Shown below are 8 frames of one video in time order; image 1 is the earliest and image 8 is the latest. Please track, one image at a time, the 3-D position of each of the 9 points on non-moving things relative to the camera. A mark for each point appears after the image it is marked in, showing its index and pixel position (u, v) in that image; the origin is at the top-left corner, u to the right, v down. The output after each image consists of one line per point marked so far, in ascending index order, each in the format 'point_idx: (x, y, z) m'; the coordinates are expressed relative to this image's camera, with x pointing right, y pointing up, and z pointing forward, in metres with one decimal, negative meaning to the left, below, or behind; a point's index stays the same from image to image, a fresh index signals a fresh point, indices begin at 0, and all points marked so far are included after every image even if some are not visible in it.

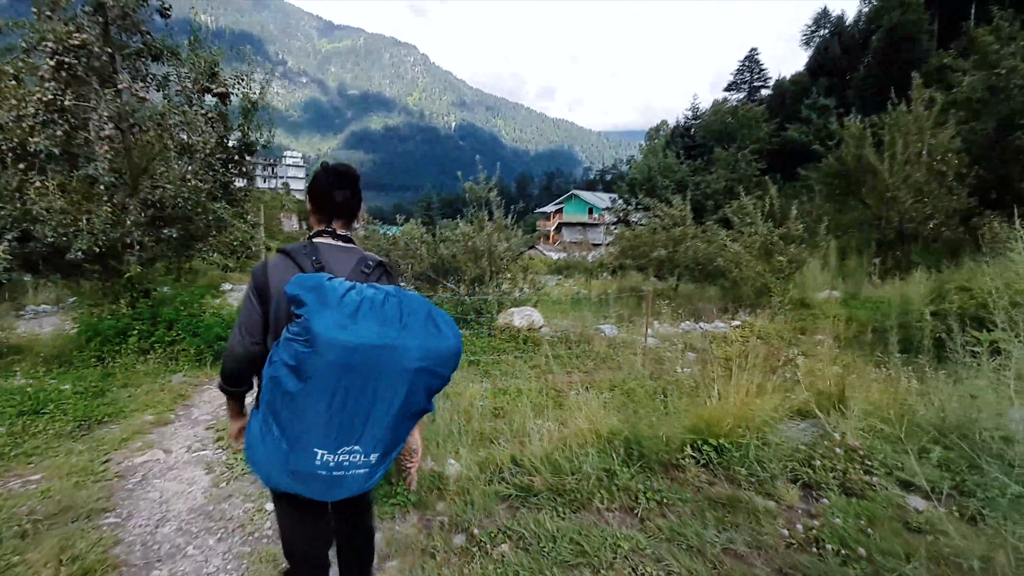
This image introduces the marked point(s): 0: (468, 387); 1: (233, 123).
0: (-0.5, -1.1, +5.4) m
1: (-3.5, +2.1, +6.5) m
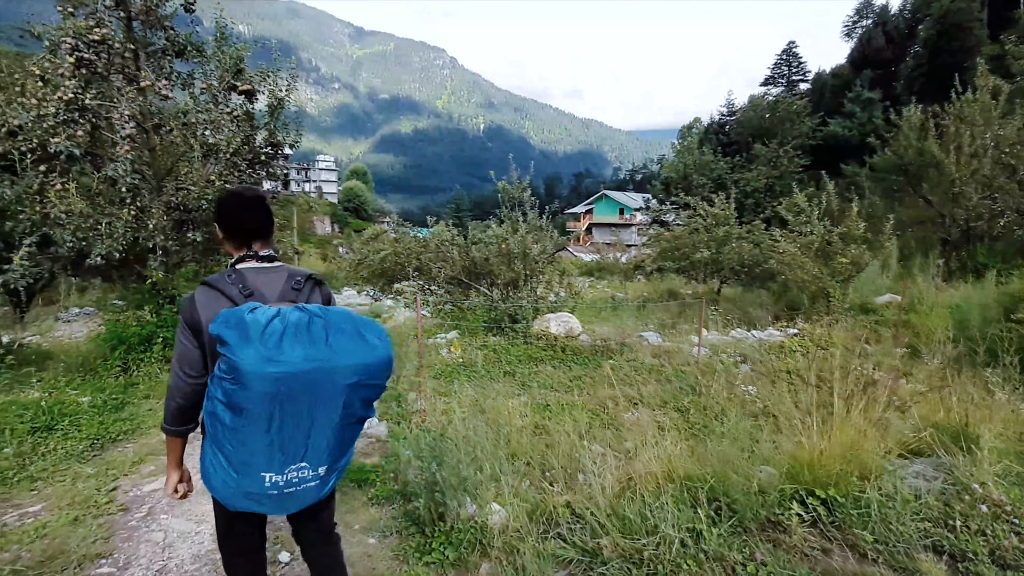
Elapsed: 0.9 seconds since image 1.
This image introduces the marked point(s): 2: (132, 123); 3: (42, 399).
0: (-0.1, -1.1, +4.9) m
1: (-3.1, +2.0, +6.2) m
2: (-3.8, +1.7, +5.1) m
3: (-4.0, -0.9, +4.4) m
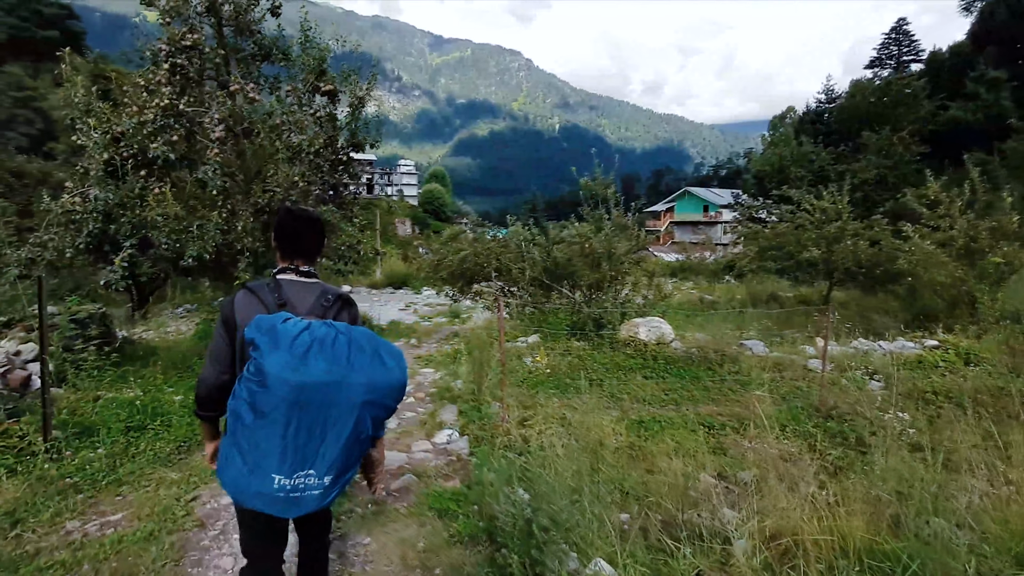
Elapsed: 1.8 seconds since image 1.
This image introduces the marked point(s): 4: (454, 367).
0: (+0.7, -1.2, +4.4) m
1: (-2.1, +2.0, +6.2) m
2: (-2.9, +1.6, +5.1) m
3: (-3.3, -1.0, +4.5) m
4: (-0.7, -1.0, +6.5) m
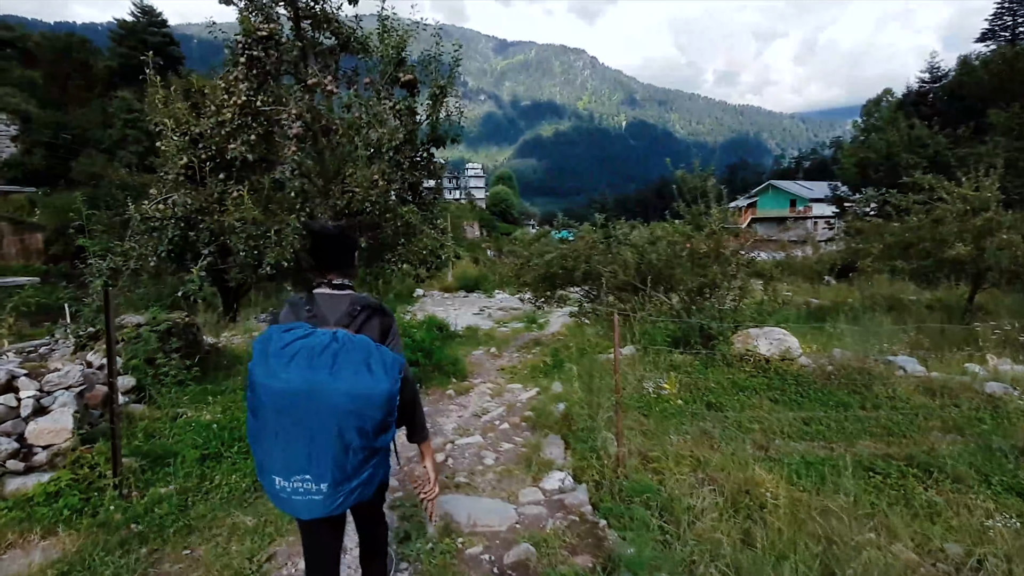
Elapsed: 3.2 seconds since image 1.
0: (+1.6, -1.2, +3.6) m
1: (-1.0, +1.9, +5.7) m
2: (-2.0, +1.5, +4.8) m
3: (-2.4, -1.0, +4.1) m
4: (+0.4, -1.1, +5.9) m
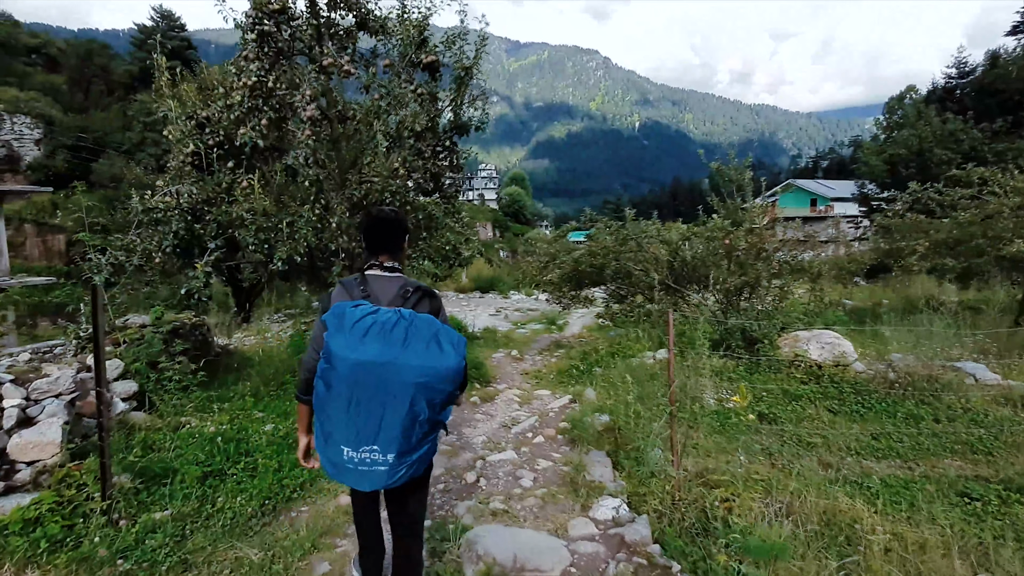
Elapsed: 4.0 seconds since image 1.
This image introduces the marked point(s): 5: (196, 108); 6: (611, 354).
0: (+1.8, -1.2, +3.1) m
1: (-0.7, +1.9, +5.3) m
2: (-1.7, +1.6, +4.4) m
3: (-2.1, -1.0, +3.8) m
4: (+0.7, -1.1, +5.4) m
5: (-2.7, +1.6, +4.4) m
6: (+1.3, -0.9, +7.0) m
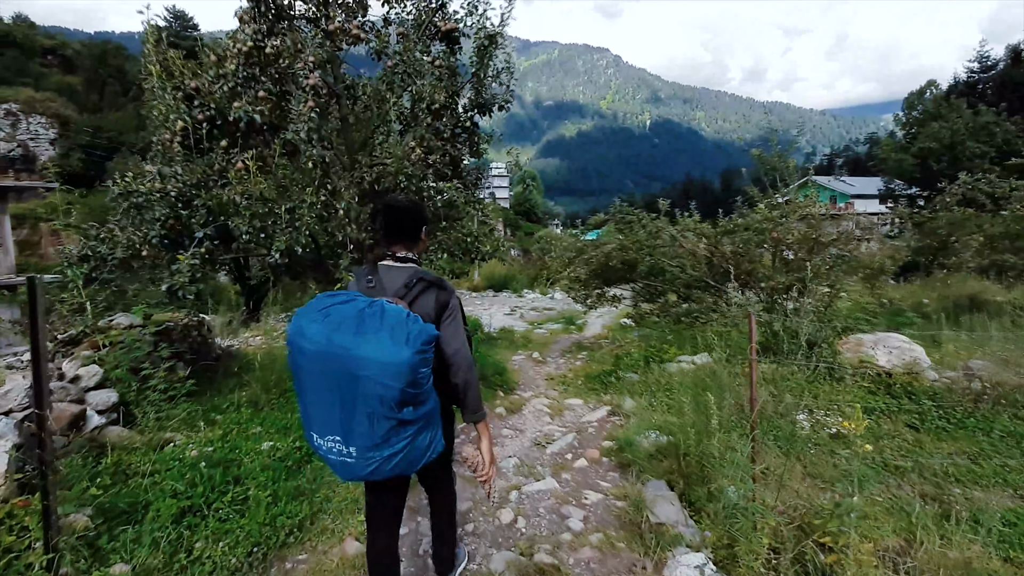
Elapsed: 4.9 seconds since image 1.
0: (+2.0, -1.2, +2.5) m
1: (-0.4, +2.0, +4.7) m
2: (-1.4, +1.6, +3.8) m
3: (-1.9, -1.0, +3.2) m
4: (+1.0, -1.1, +4.8) m
5: (-2.5, +1.6, +3.9) m
6: (+1.6, -0.9, +6.4) m
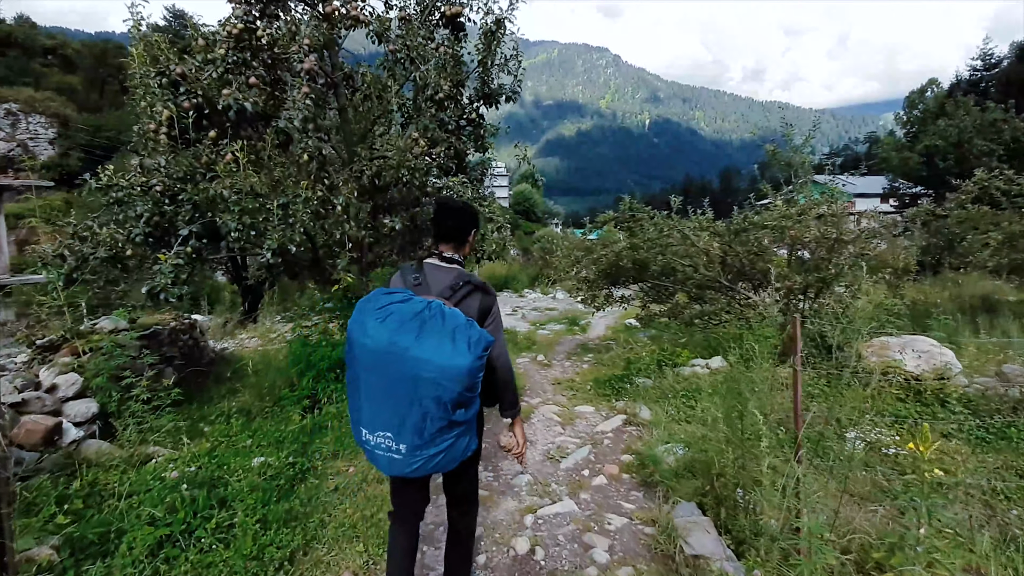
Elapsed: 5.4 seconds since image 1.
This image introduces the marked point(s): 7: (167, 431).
0: (+2.1, -1.2, +2.2) m
1: (-0.4, +1.9, +4.4) m
2: (-1.4, +1.6, +3.5) m
3: (-1.8, -1.0, +2.9) m
4: (+1.1, -1.1, +4.5) m
5: (-2.4, +1.6, +3.6) m
6: (+1.7, -0.9, +6.1) m
7: (-2.3, -1.0, +3.4) m
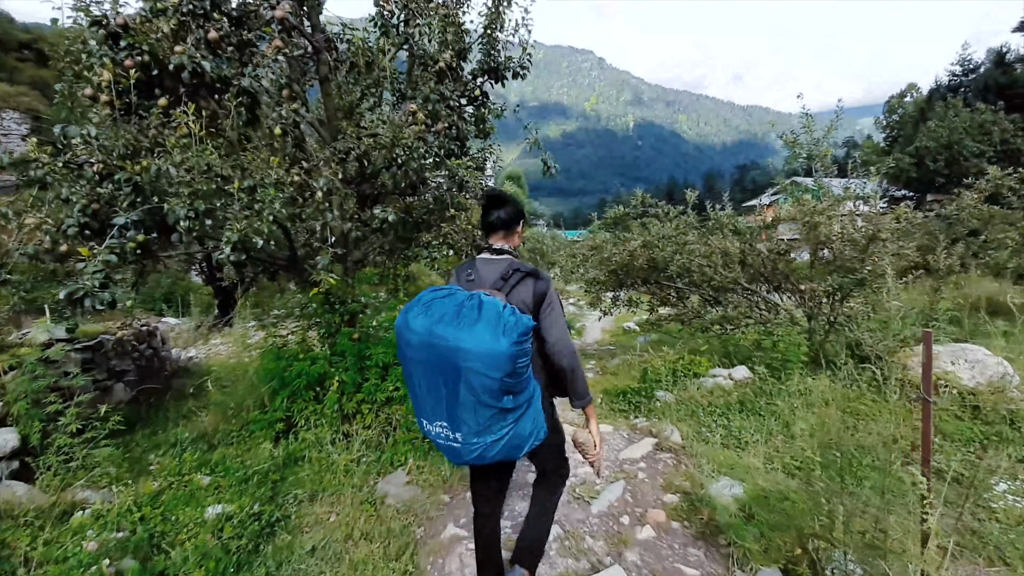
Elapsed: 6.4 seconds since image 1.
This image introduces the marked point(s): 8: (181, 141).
0: (+2.2, -1.2, +1.7) m
1: (-0.3, +1.9, +3.8) m
2: (-1.3, +1.6, +2.9) m
3: (-1.7, -1.0, +2.3) m
4: (+1.1, -1.1, +4.0) m
5: (-2.3, +1.6, +3.0) m
6: (+1.7, -0.9, +5.6) m
7: (-2.2, -1.0, +2.7) m
8: (-1.9, +0.8, +3.0) m
